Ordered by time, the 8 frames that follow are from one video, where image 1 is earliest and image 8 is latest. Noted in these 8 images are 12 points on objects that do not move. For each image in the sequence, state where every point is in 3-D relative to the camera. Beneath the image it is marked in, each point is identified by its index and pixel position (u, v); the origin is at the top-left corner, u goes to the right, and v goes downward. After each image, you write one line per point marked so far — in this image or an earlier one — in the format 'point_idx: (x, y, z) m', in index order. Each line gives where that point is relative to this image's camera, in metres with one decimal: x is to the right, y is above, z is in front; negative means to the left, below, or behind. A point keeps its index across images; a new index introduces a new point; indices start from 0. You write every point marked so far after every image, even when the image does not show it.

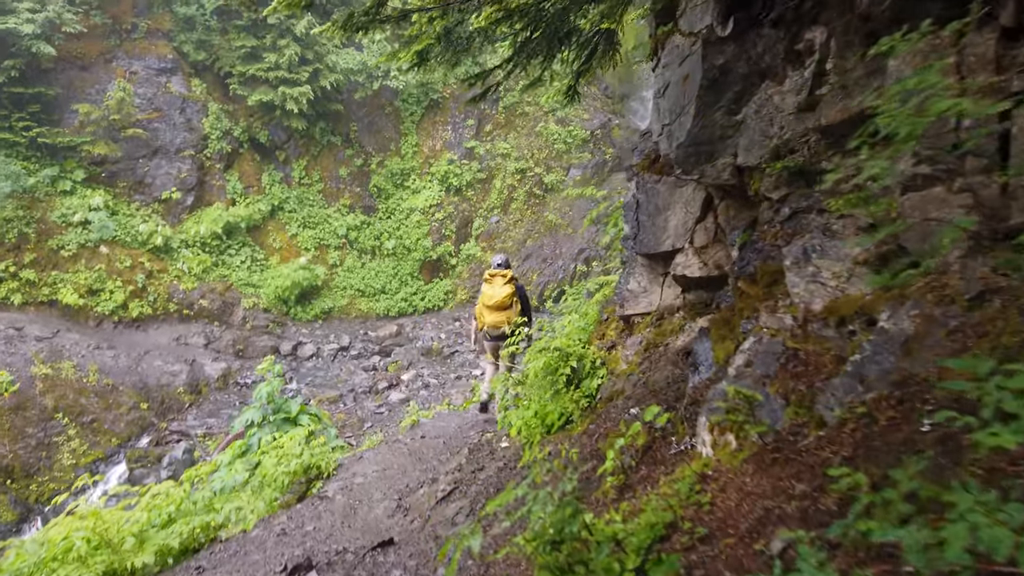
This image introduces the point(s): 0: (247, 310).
0: (-4.7, -0.4, +13.1) m
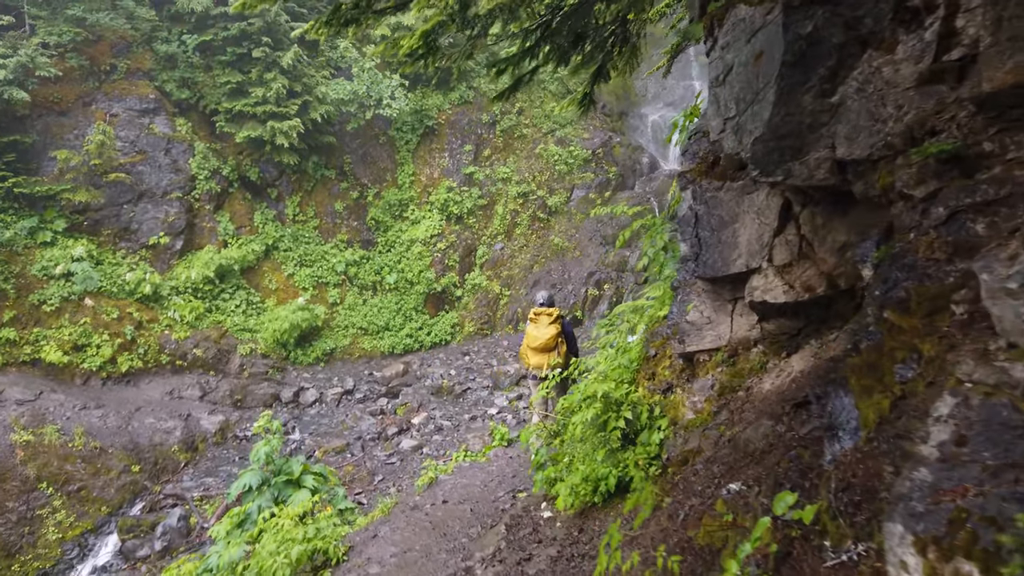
0: (-4.5, -1.2, +12.4) m
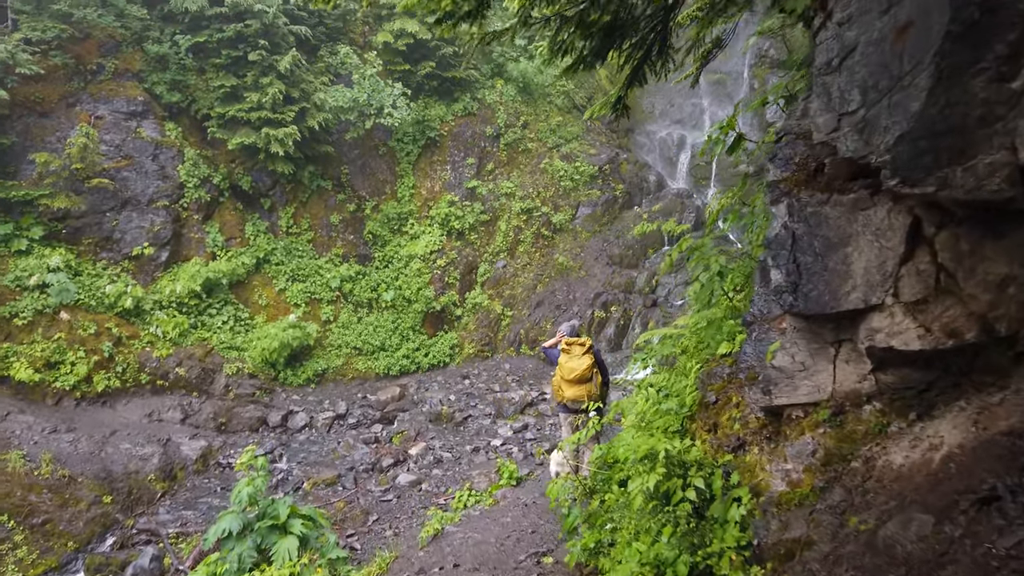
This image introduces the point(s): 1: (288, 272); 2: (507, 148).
0: (-4.5, -1.4, +11.6) m
1: (-4.1, +0.3, +13.5) m
2: (-0.1, +3.1, +16.5) m
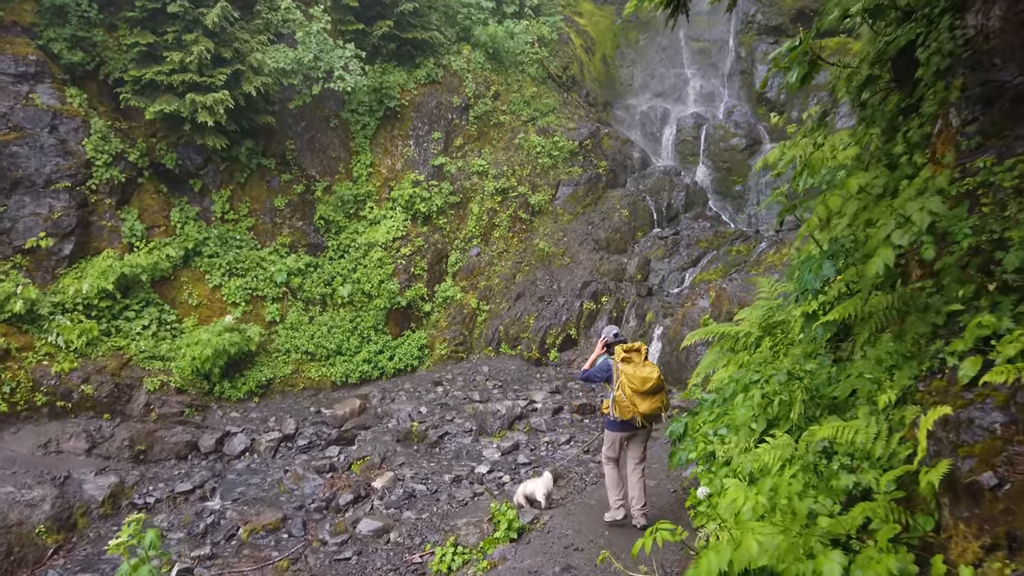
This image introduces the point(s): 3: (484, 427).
0: (-4.7, -1.4, +9.6) m
1: (-4.5, +0.4, +11.4) m
2: (-0.7, +3.3, +14.6) m
3: (-0.3, -1.6, +8.6) m
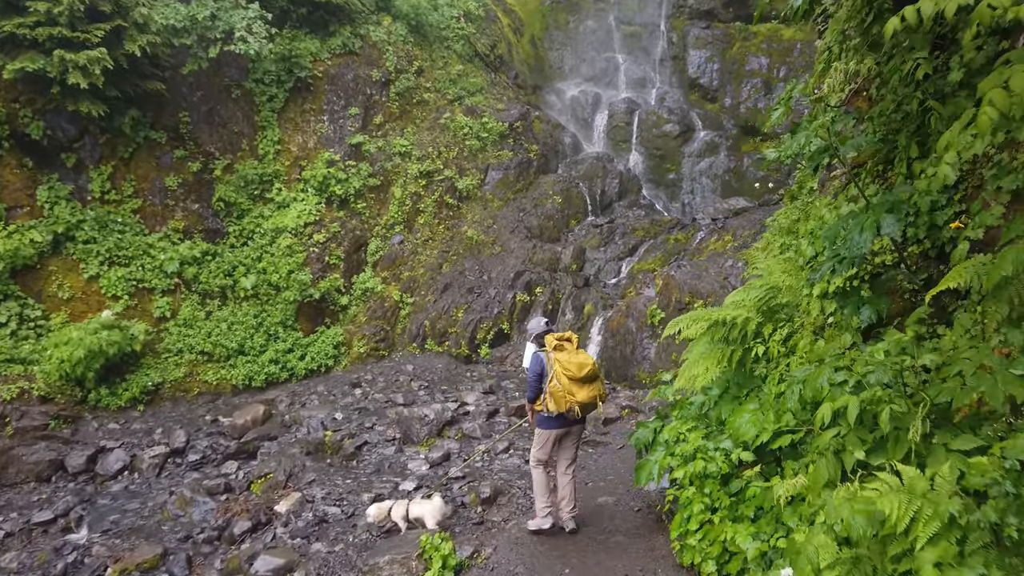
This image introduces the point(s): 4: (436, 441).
0: (-5.5, -1.3, +8.0) m
1: (-5.5, +0.5, +9.9) m
2: (-2.1, +3.5, +13.4) m
3: (-1.0, -1.5, +7.5) m
4: (-0.8, -1.5, +7.3) m
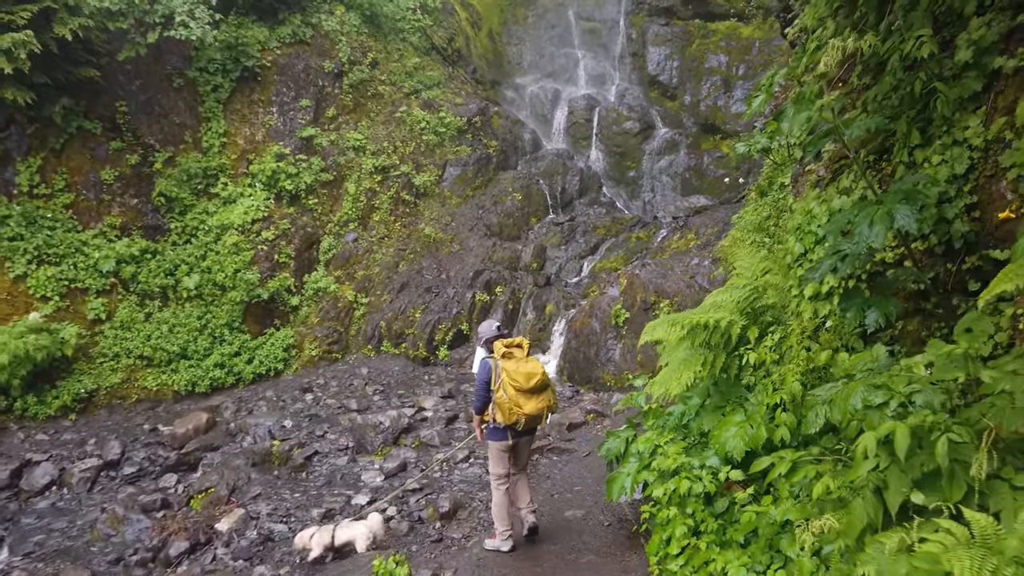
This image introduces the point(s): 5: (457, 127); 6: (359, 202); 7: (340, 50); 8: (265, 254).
0: (-5.9, -1.3, +7.3) m
1: (-6.0, +0.5, +9.2) m
2: (-2.8, +3.5, +12.9) m
3: (-1.4, -1.5, +7.1) m
4: (-1.1, -1.5, +6.9) m
5: (-1.0, +3.0, +13.5) m
6: (-2.5, +1.4, +11.9) m
7: (-3.0, +4.2, +12.9) m
8: (-3.5, +0.5, +10.6) m
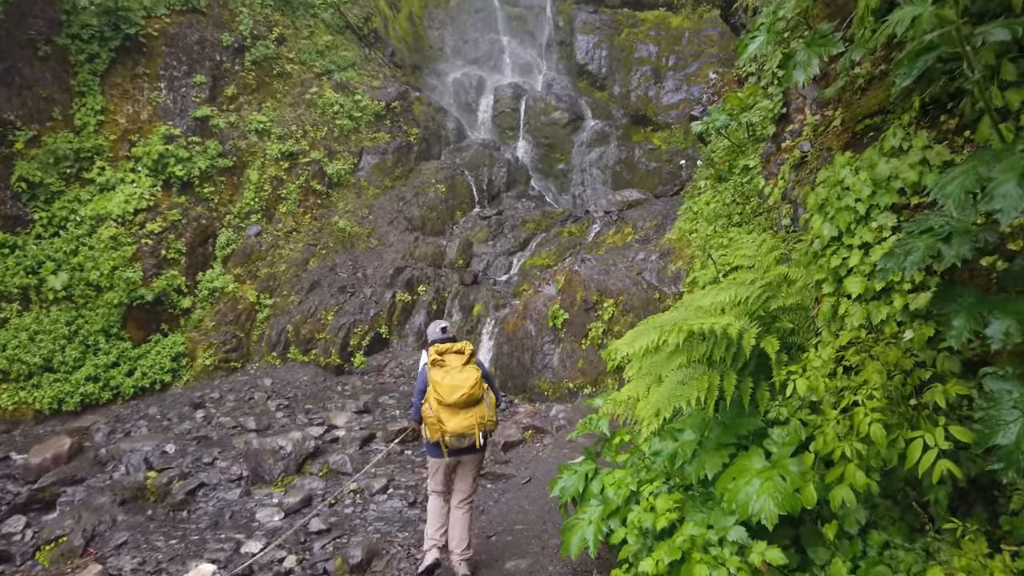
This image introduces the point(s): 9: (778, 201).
0: (-6.5, -1.3, +5.7) m
1: (-6.8, +0.5, +7.6) m
2: (-4.1, +3.5, +11.6) m
3: (-2.0, -1.5, +6.0) m
4: (-1.7, -1.5, +5.8) m
5: (-2.3, +3.0, +12.4) m
6: (-3.6, +1.4, +10.6) m
7: (-4.3, +4.2, +11.6) m
8: (-4.5, +0.5, +9.2) m
9: (+1.6, +0.5, +4.4) m
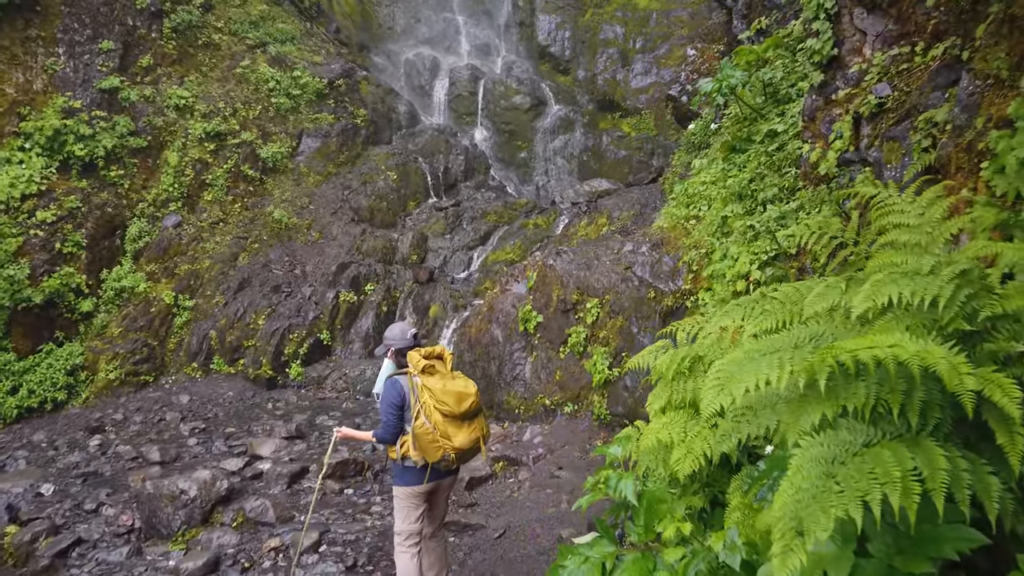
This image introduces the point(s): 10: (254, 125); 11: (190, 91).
0: (-6.7, -1.3, +4.1) m
1: (-7.1, +0.4, +6.0) m
2: (-4.6, +3.5, +10.2) m
3: (-2.3, -1.5, +4.7) m
4: (-1.9, -1.5, +4.5) m
5: (-3.0, +3.0, +11.1) m
6: (-4.1, +1.4, +9.2) m
7: (-4.8, +4.2, +10.2) m
8: (-4.9, +0.5, +7.8) m
9: (+1.5, +0.5, +3.3) m
10: (-3.6, +2.3, +10.2) m
11: (-4.3, +2.6, +9.8) m
